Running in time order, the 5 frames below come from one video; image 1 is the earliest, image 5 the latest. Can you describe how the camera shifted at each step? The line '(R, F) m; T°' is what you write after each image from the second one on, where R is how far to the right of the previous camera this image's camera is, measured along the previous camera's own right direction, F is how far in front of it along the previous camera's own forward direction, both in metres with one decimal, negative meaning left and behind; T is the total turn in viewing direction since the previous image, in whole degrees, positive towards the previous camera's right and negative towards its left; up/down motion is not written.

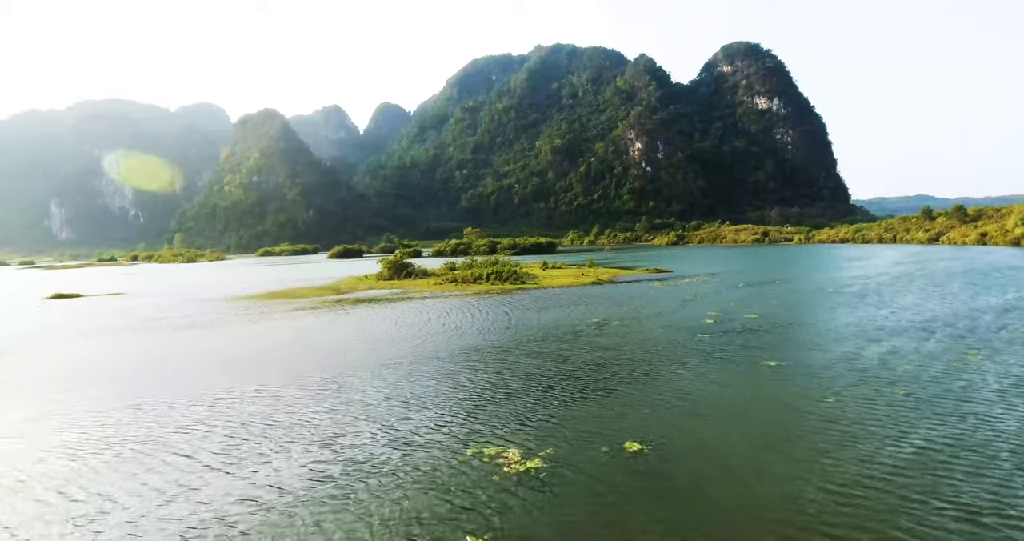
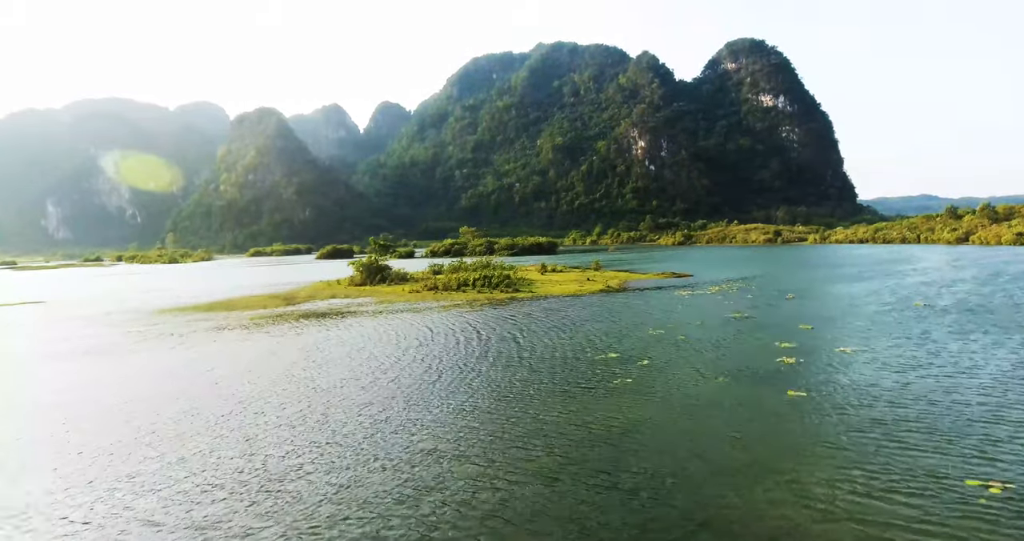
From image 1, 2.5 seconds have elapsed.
(+0.6, +8.0) m; 0°
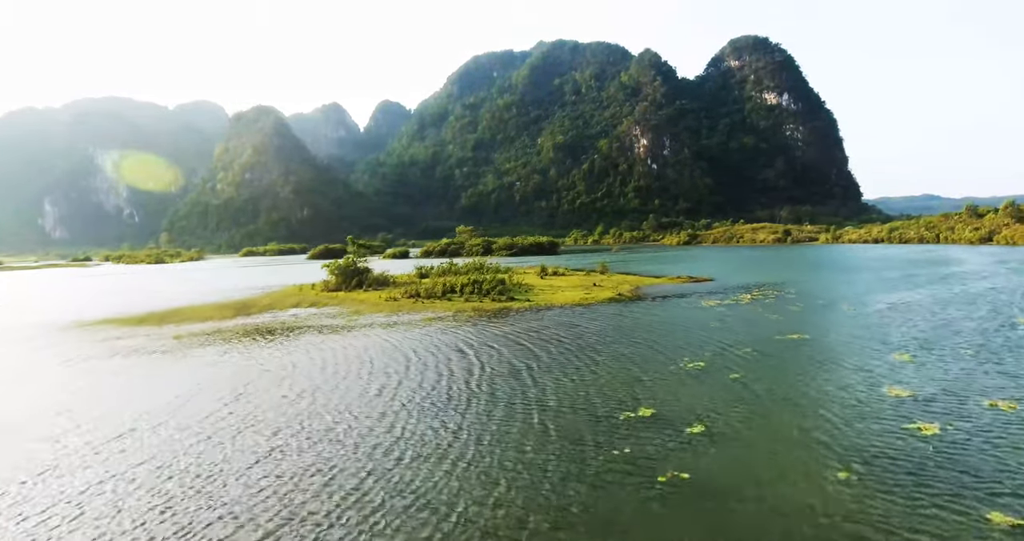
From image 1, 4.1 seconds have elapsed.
(+0.4, +5.7) m; 0°
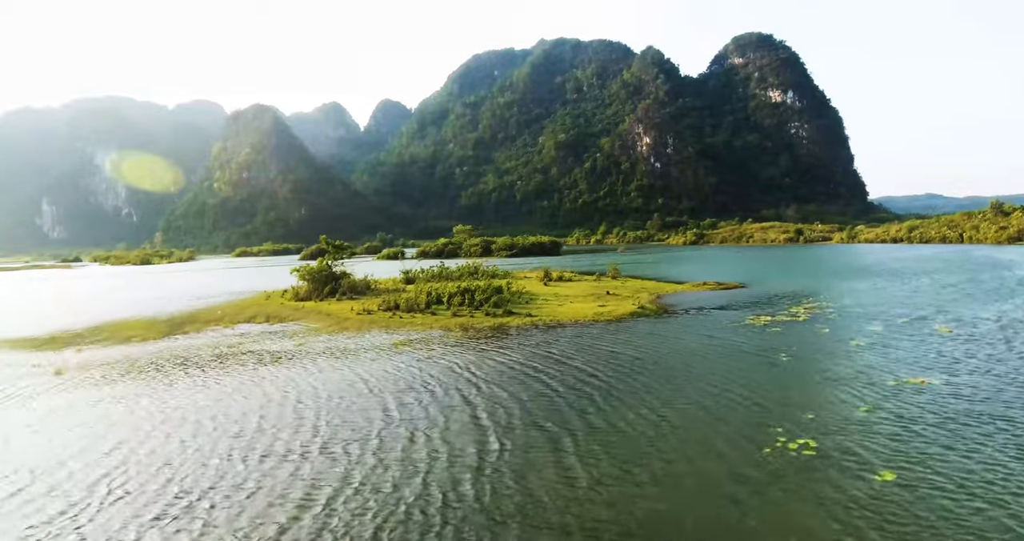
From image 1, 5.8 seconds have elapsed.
(+0.1, +5.9) m; 0°
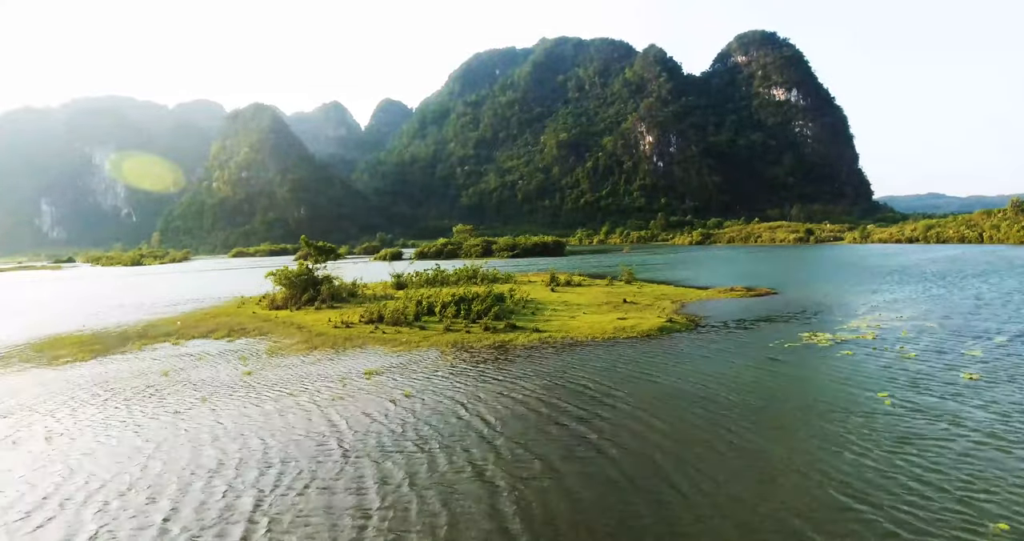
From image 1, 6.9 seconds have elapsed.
(-0.1, +4.2) m; 0°
